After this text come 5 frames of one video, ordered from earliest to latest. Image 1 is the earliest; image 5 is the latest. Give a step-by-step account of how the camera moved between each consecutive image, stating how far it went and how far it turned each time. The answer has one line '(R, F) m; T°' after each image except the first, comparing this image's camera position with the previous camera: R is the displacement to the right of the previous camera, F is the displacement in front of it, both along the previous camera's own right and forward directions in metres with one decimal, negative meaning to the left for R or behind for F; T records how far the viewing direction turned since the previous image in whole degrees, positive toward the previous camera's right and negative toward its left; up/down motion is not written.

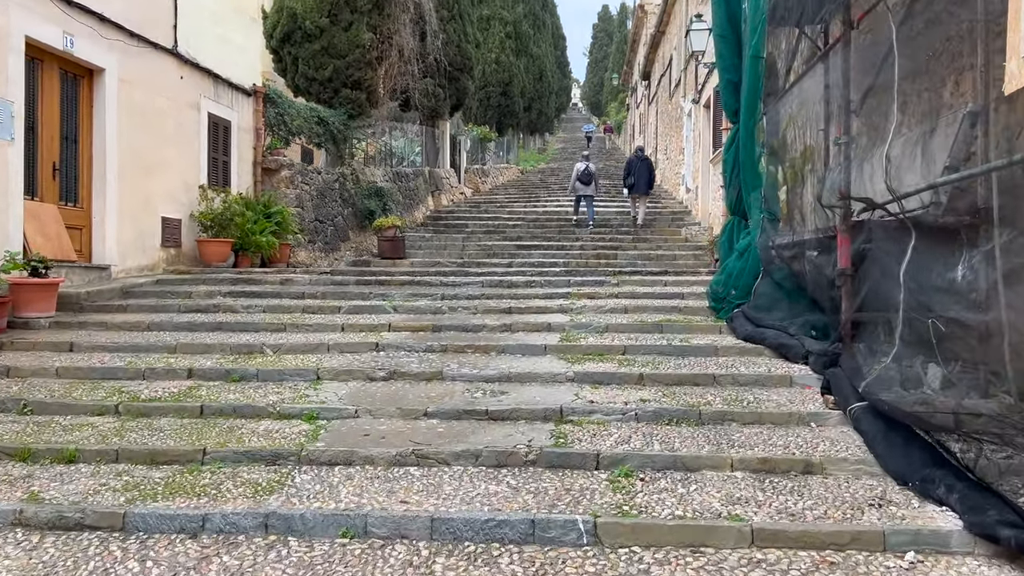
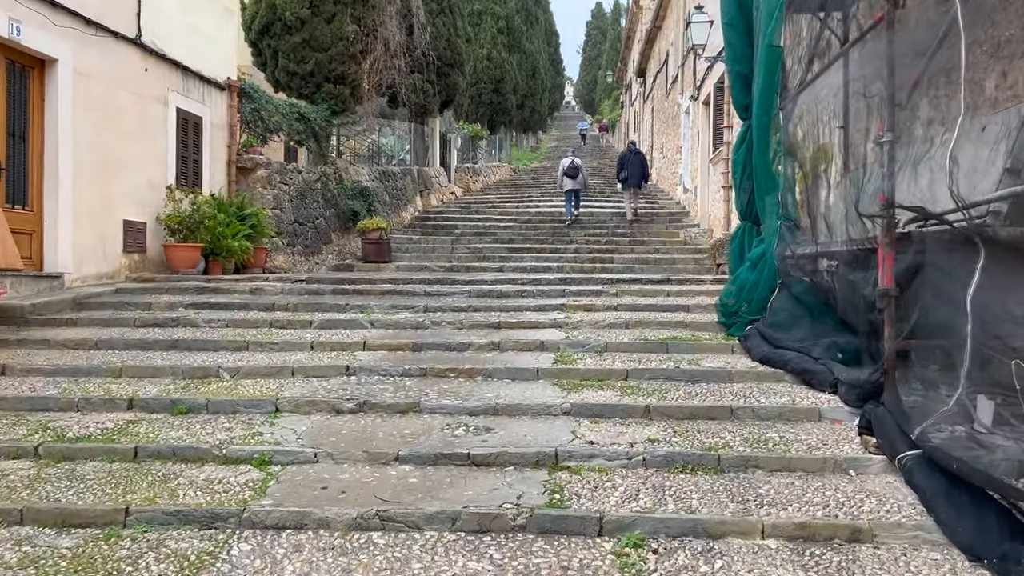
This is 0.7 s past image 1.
(0.0, +0.6) m; 0°
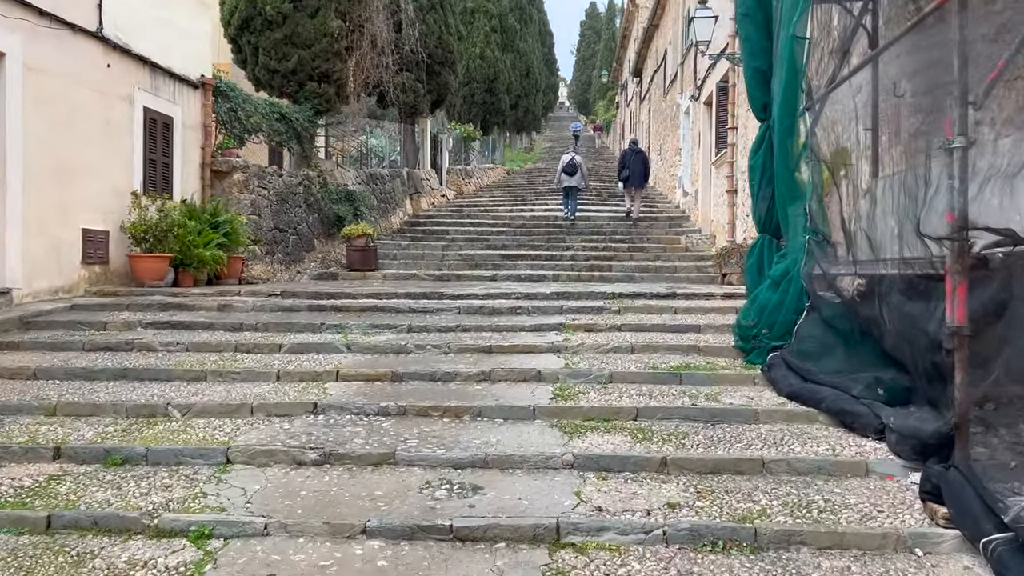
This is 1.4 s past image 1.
(0.0, +0.6) m; 0°
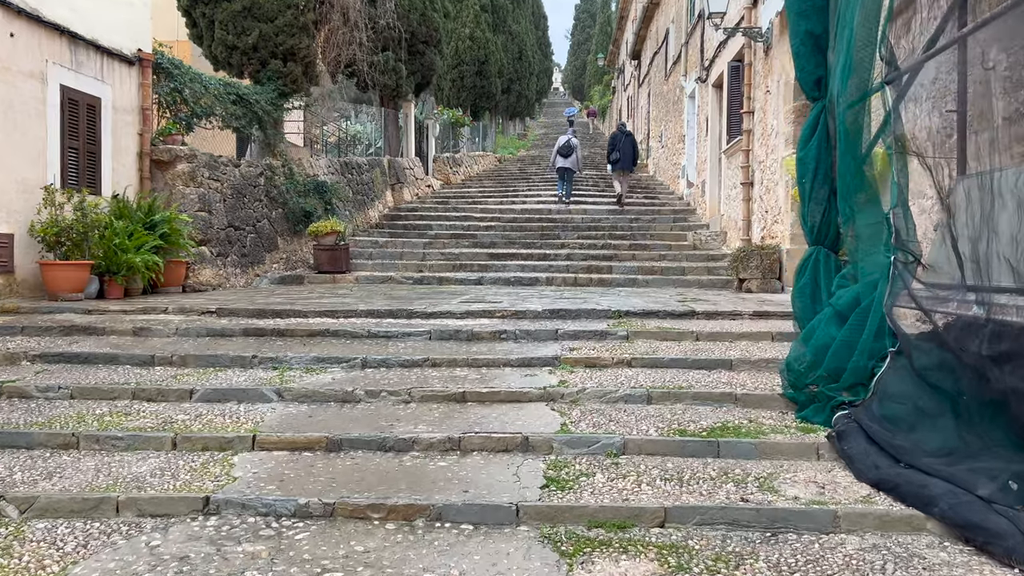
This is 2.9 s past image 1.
(+0.1, +1.2) m; 0°
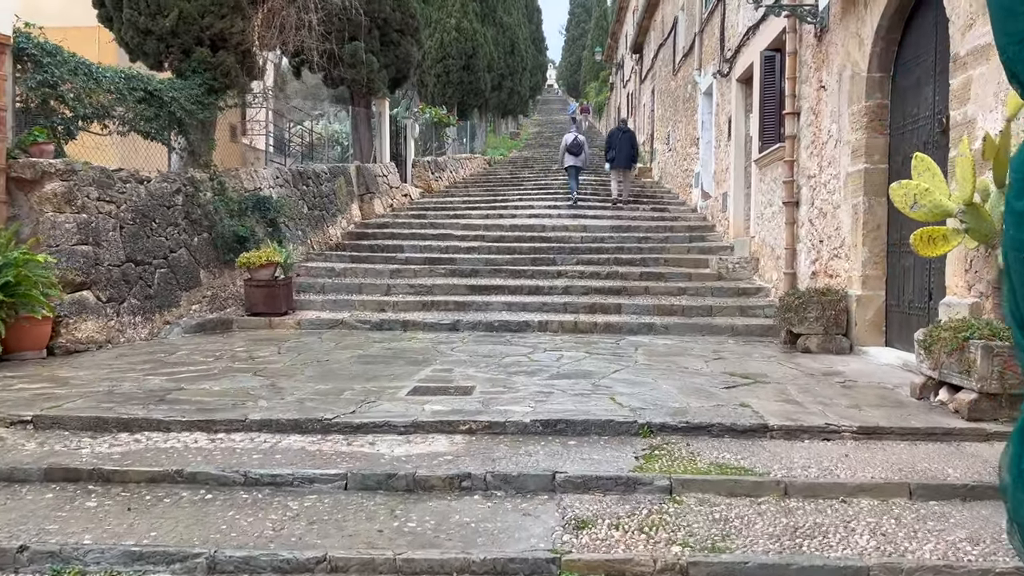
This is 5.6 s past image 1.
(+0.1, +1.9) m; 0°
